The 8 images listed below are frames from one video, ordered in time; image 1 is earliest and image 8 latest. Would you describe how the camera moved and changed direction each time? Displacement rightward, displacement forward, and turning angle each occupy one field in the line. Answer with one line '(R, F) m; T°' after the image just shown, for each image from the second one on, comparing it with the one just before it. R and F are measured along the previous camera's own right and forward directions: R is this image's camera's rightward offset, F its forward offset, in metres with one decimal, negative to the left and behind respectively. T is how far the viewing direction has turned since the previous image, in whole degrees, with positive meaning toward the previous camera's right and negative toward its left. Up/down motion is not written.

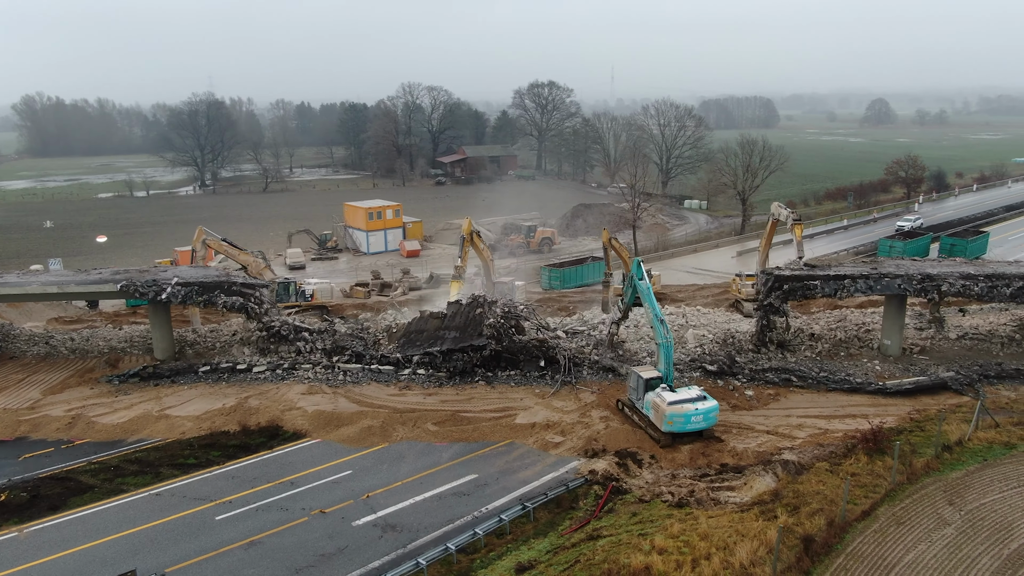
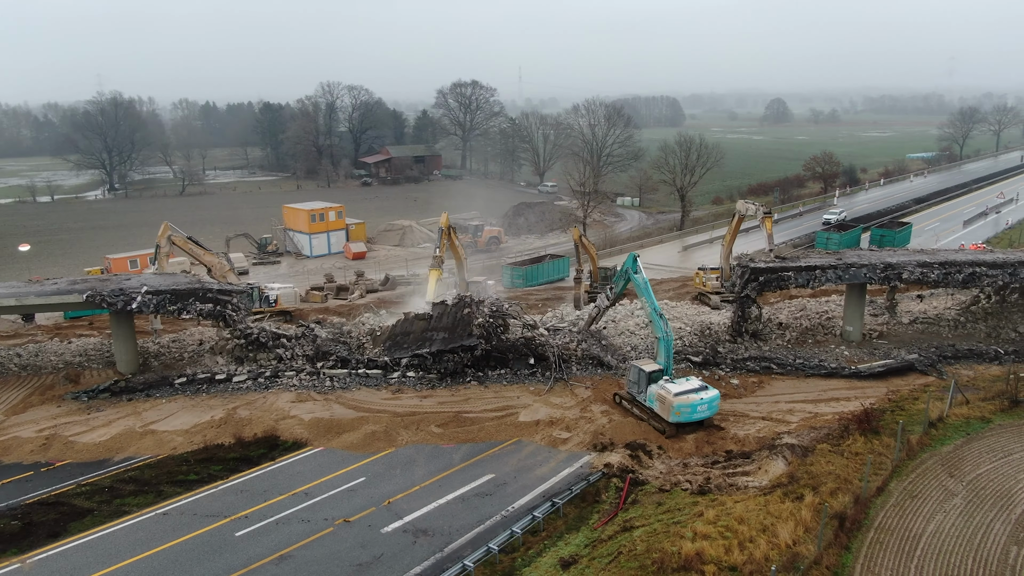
(-1.9, +0.1) m; +7°
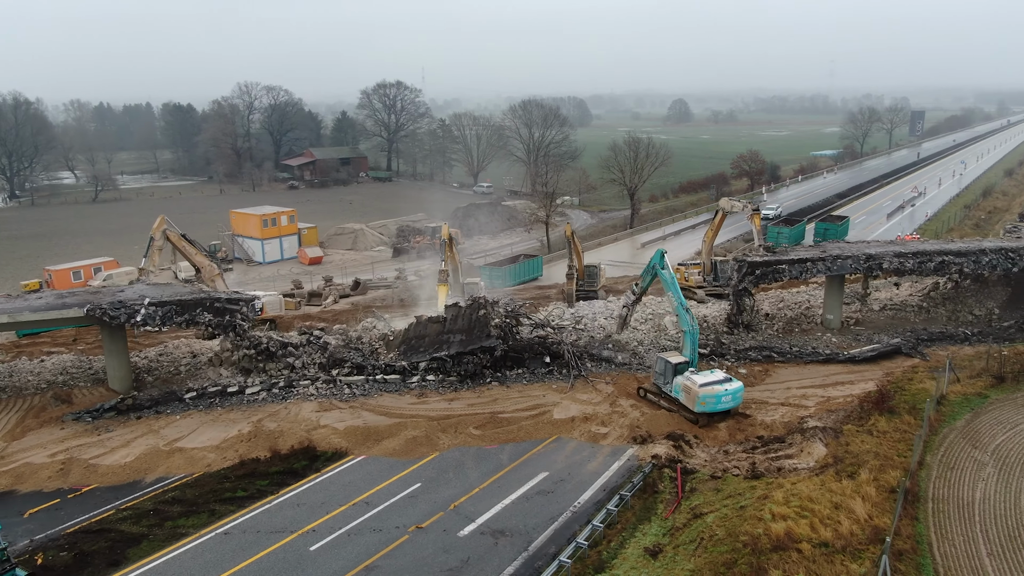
(-2.8, 0.0) m; +7°
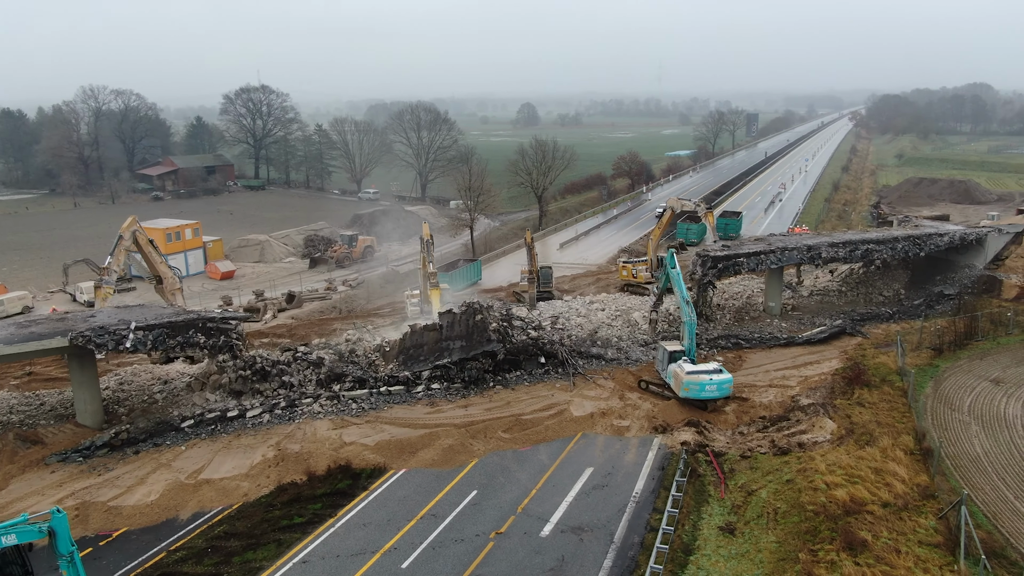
(-3.8, +0.1) m; +12°
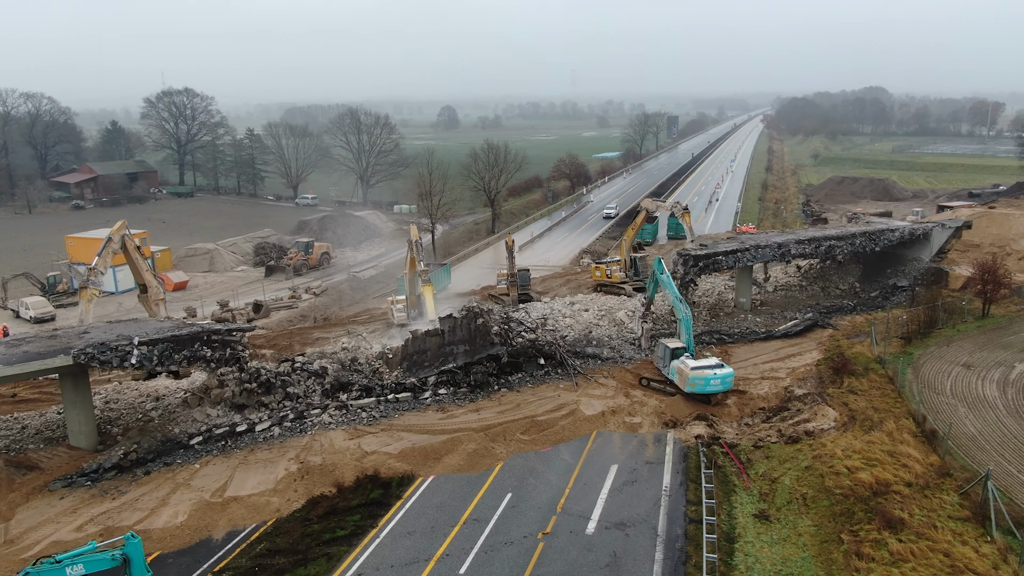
(-2.1, 0.0) m; +6°
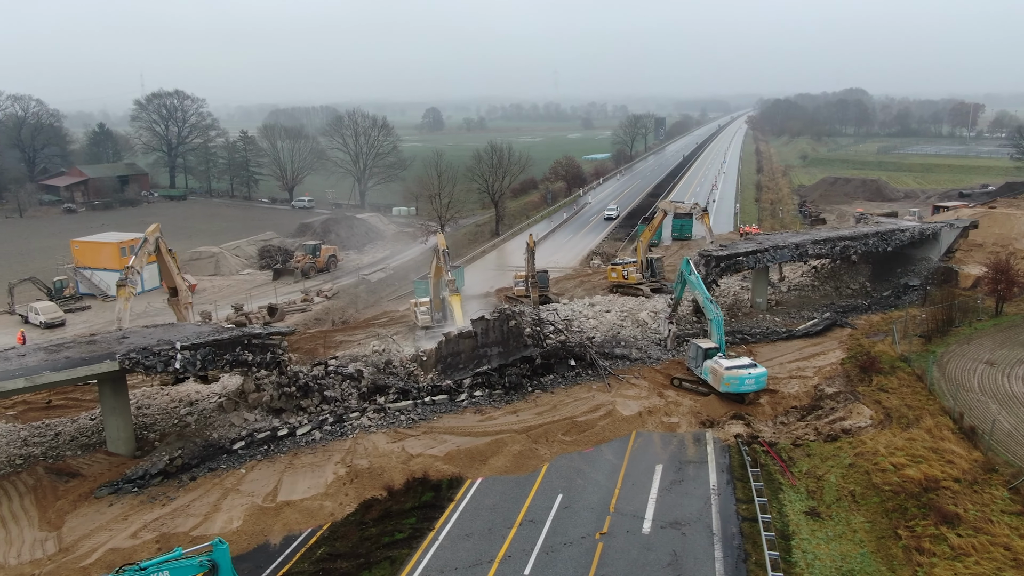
(-1.3, 0.0) m; +1°
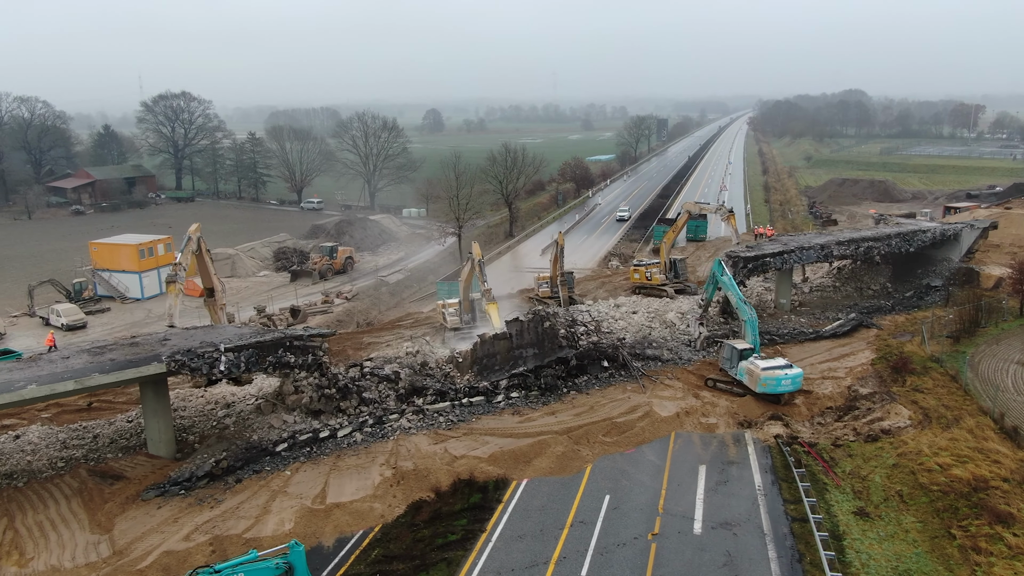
(-0.9, 0.0) m; 0°
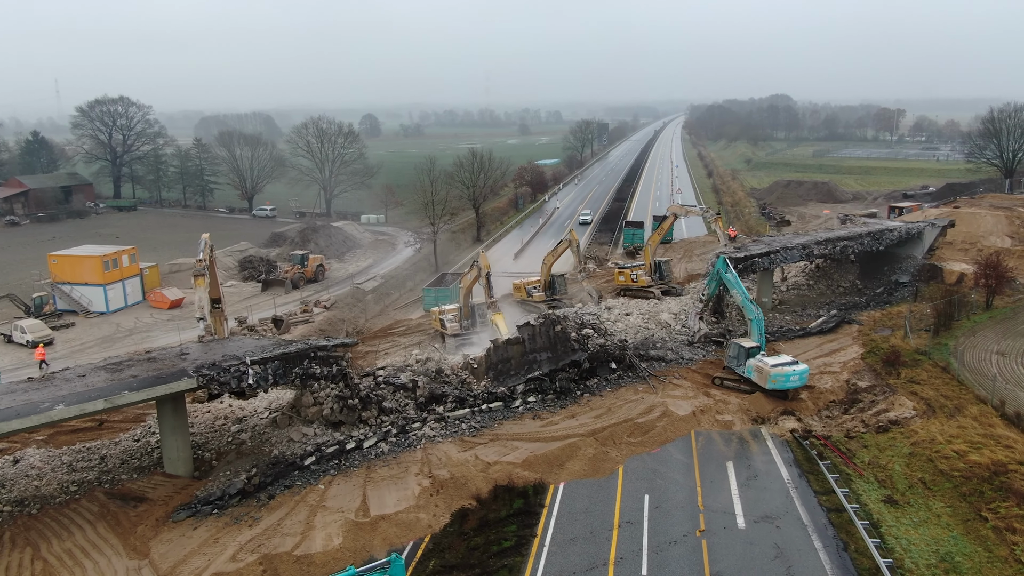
(-1.9, +0.1) m; +5°
